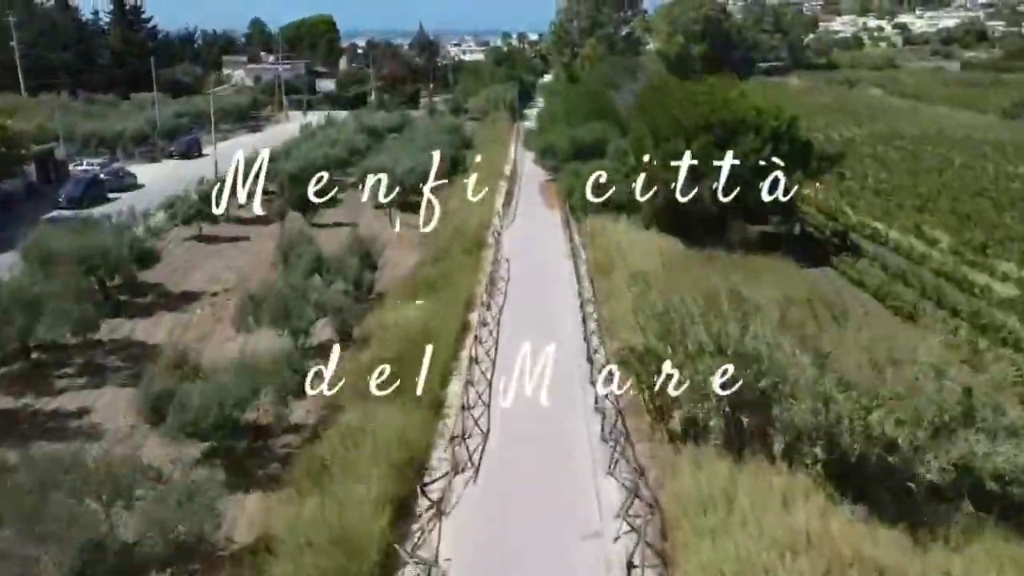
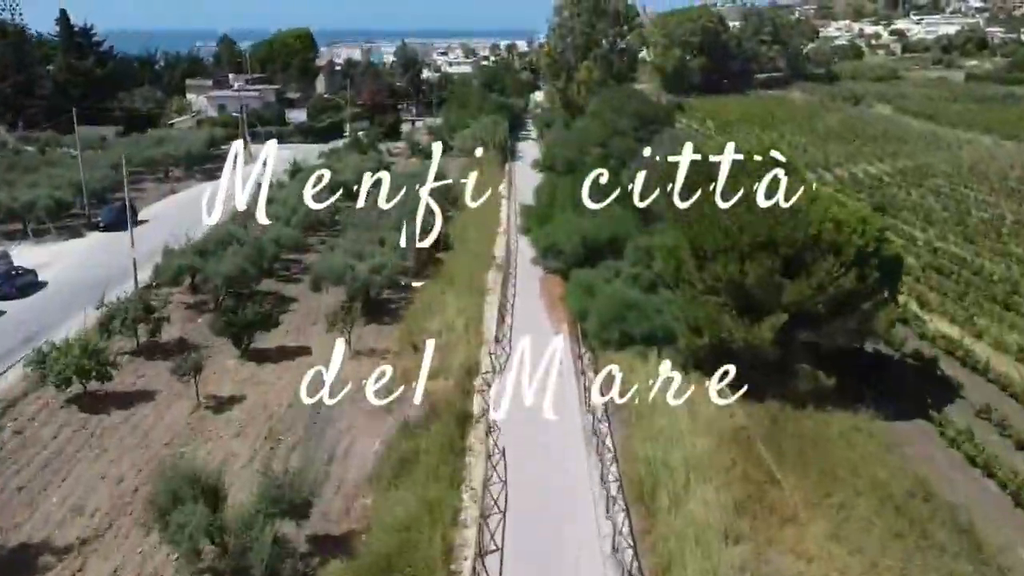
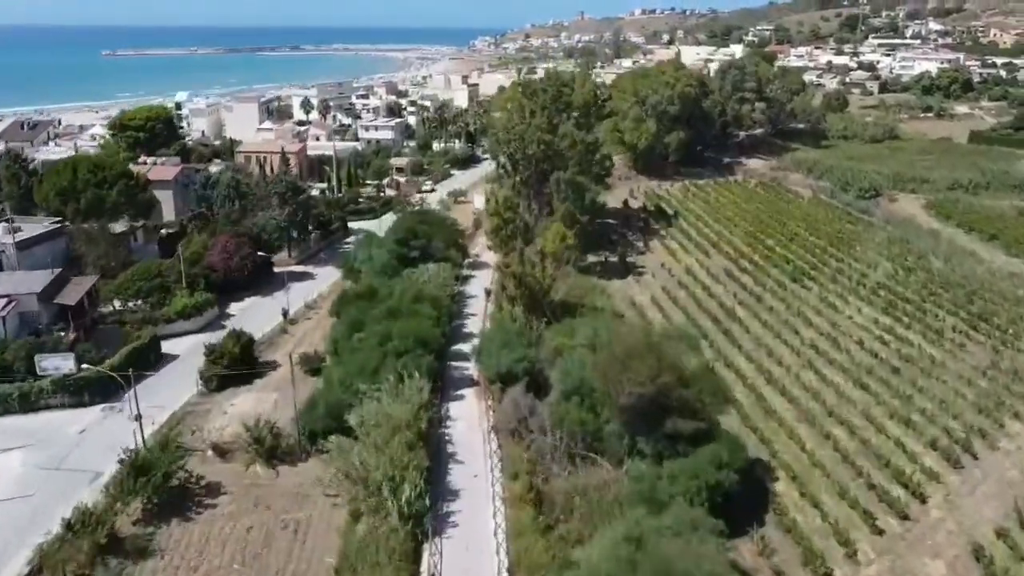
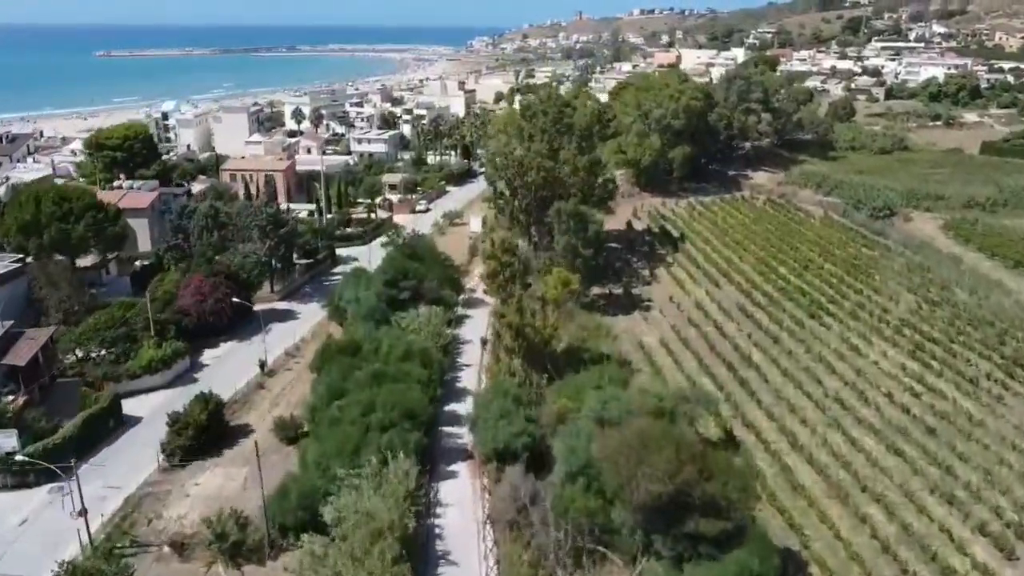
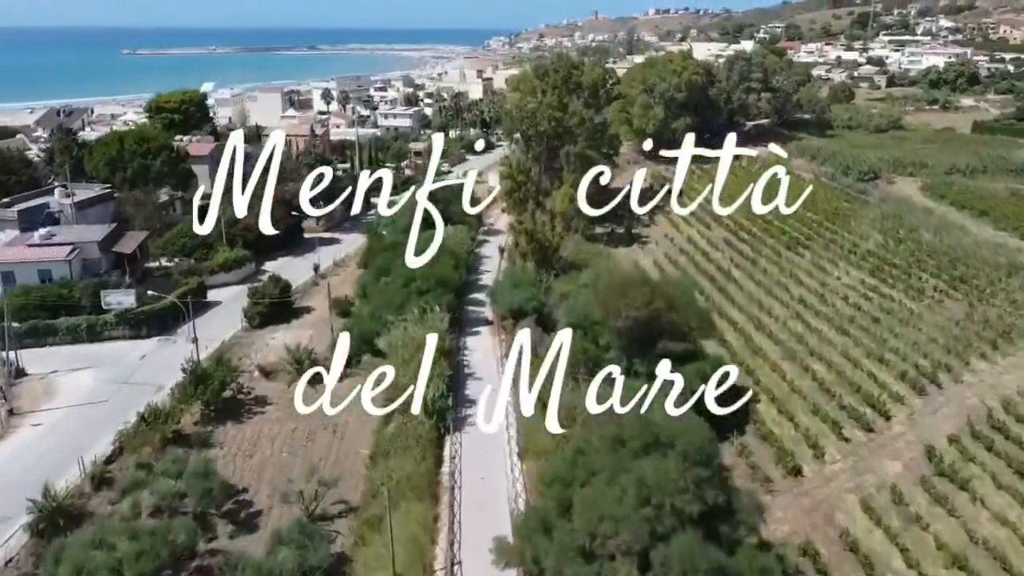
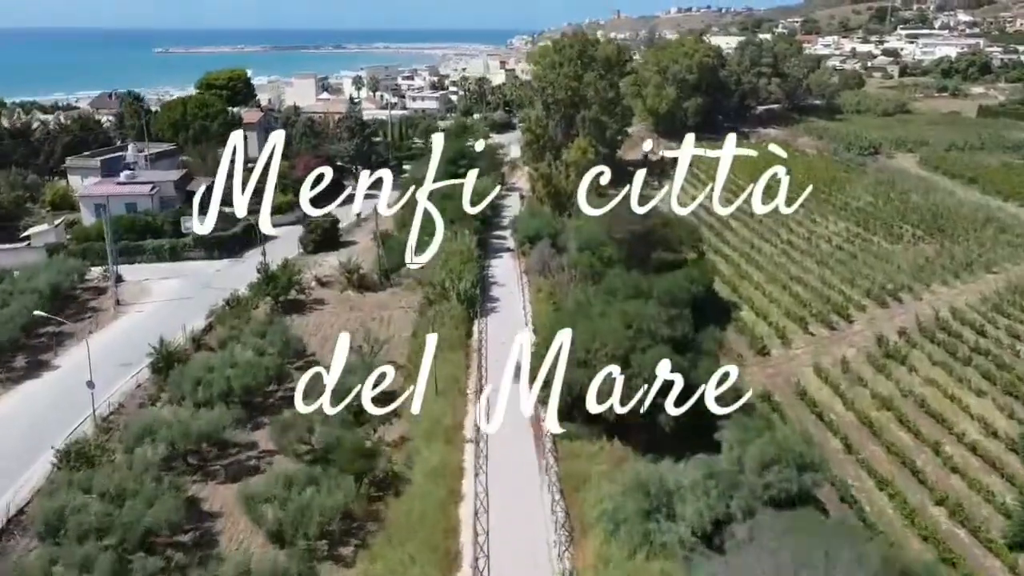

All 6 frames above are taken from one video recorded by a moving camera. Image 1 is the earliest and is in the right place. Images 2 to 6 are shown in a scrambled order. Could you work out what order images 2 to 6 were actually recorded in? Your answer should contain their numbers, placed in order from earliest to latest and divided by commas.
2, 6, 5, 3, 4
